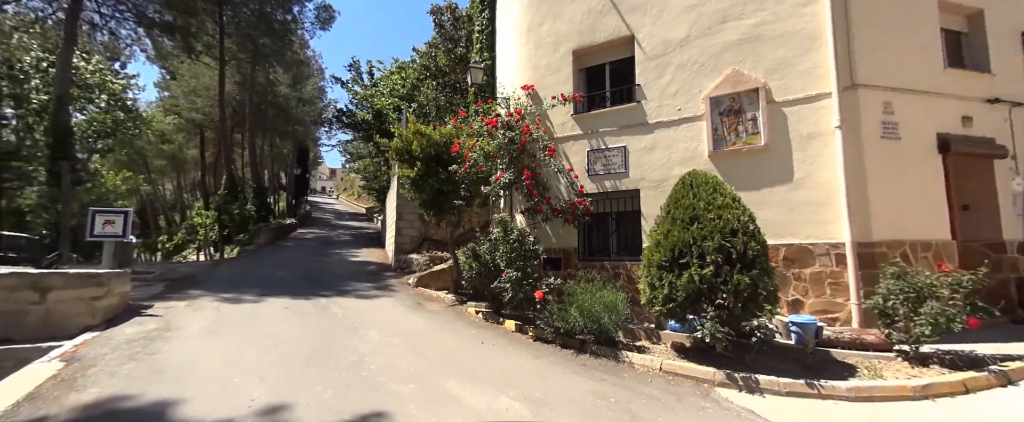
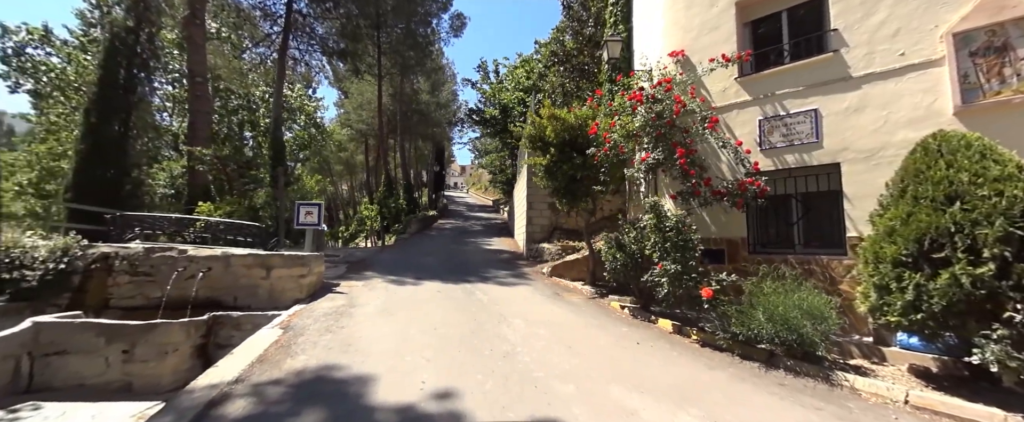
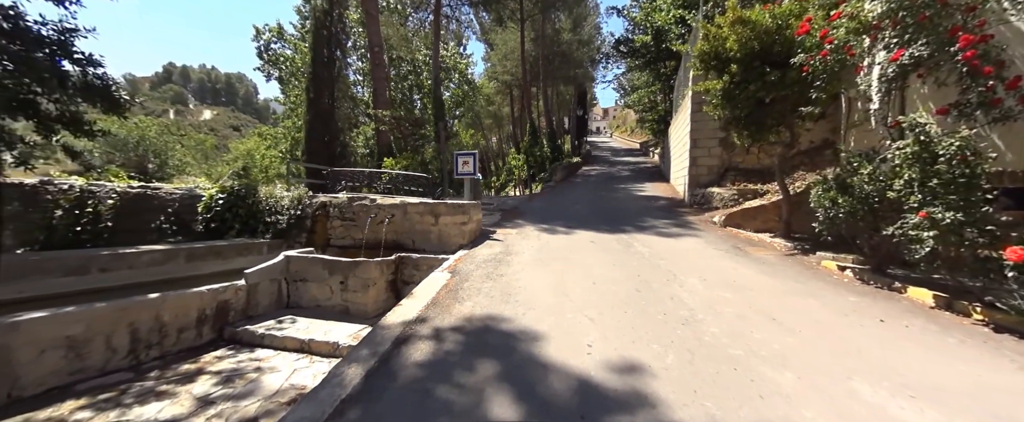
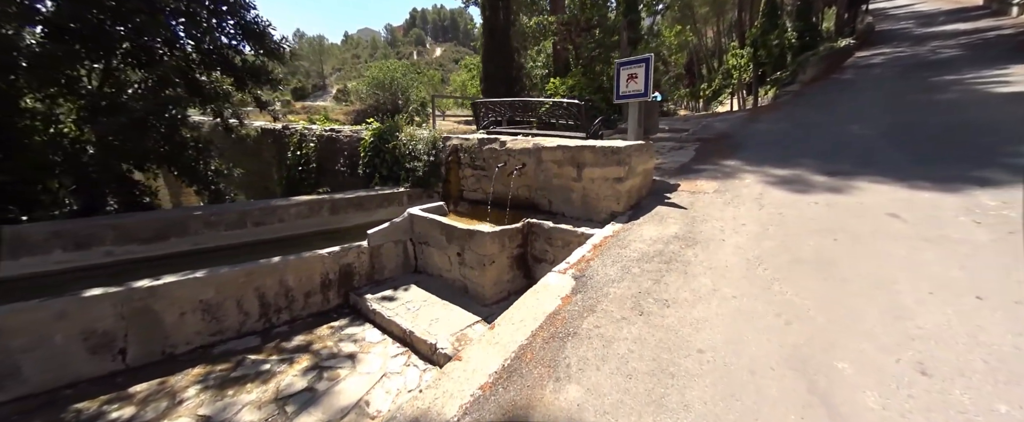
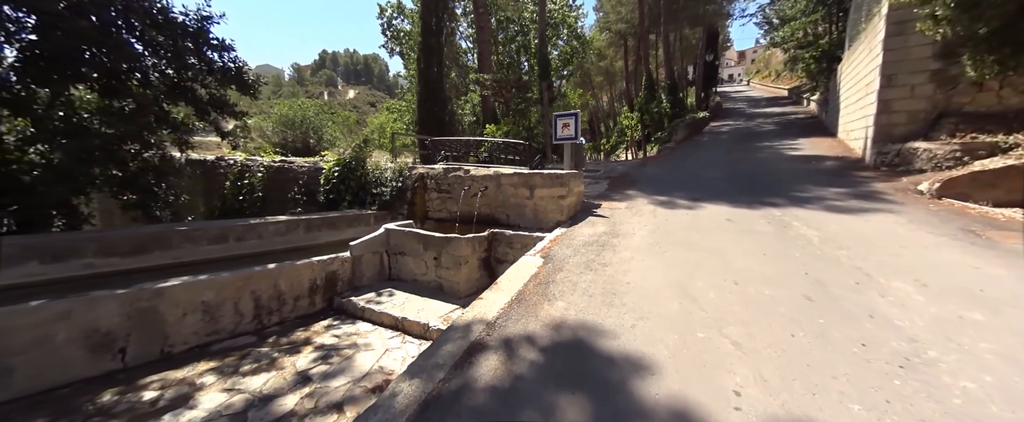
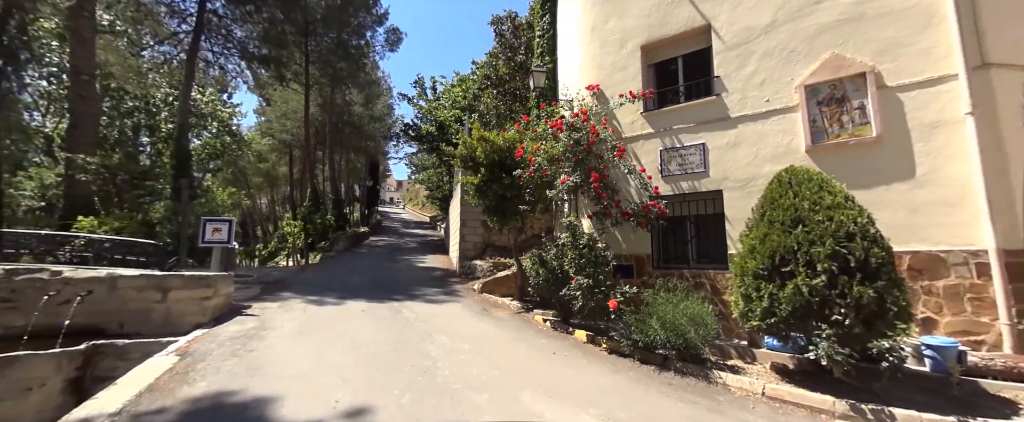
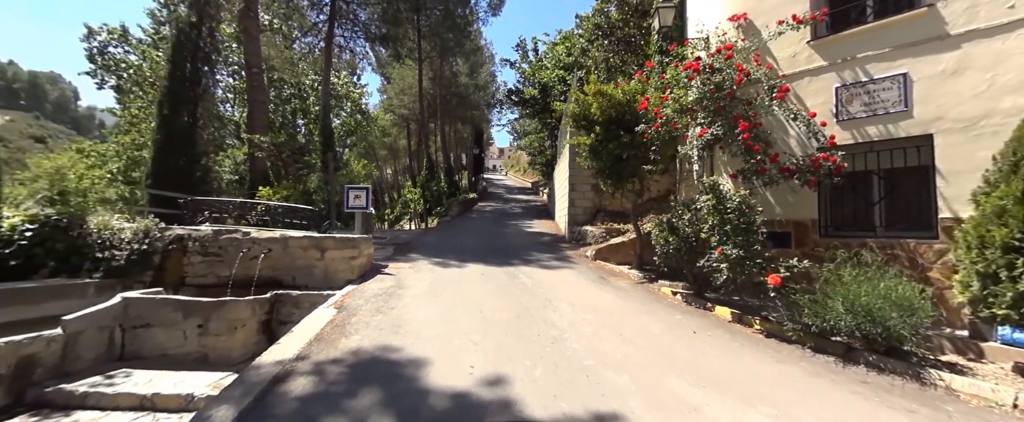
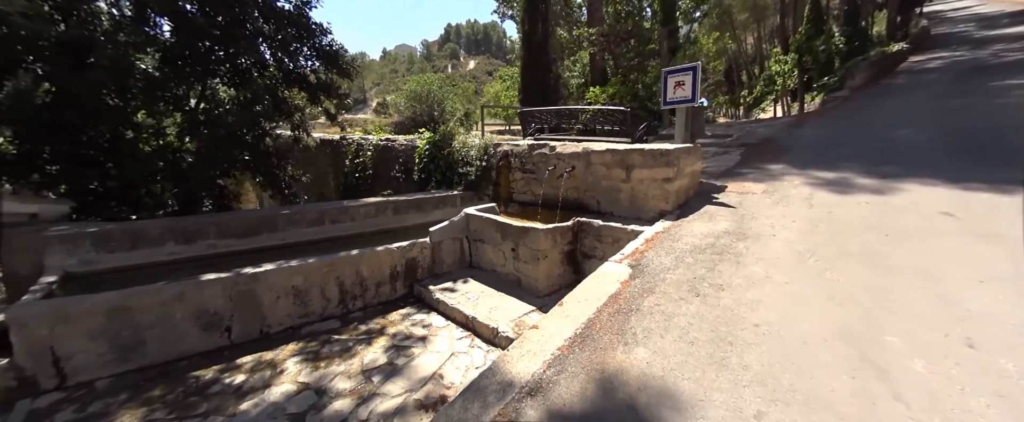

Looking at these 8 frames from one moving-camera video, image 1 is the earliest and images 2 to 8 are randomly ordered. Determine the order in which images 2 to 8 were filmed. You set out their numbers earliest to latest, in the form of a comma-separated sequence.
6, 2, 7, 3, 5, 8, 4
